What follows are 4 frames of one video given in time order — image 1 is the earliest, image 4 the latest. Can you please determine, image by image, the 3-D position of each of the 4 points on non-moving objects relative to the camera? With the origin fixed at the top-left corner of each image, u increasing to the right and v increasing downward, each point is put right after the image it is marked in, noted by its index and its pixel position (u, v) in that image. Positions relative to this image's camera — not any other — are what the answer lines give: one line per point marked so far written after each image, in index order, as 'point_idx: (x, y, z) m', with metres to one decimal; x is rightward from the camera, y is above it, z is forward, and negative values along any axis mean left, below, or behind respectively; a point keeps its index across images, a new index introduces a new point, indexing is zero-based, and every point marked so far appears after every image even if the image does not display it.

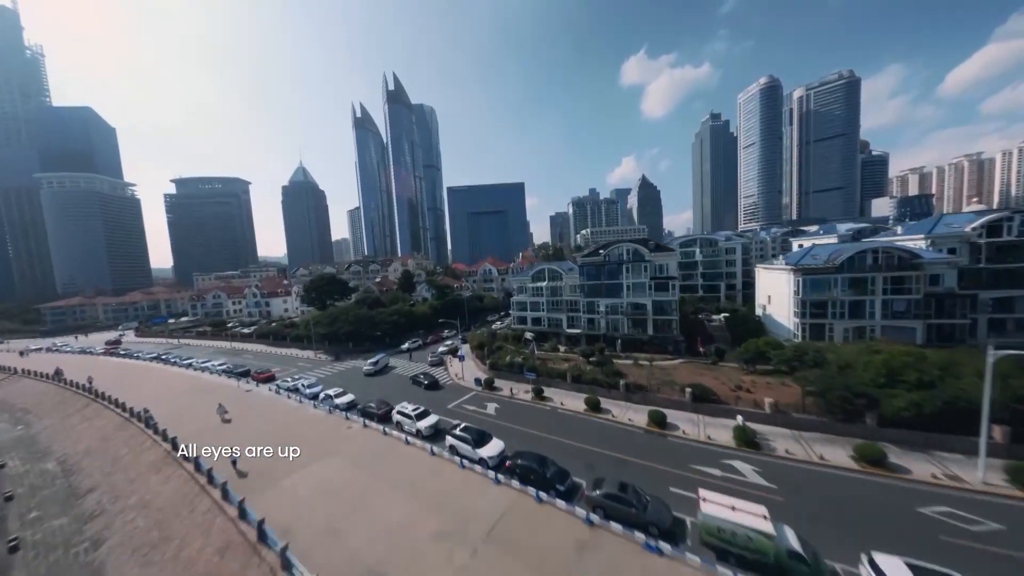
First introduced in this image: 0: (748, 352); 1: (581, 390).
0: (+15.7, -4.2, +19.2) m
1: (+4.1, -6.2, +17.2) m
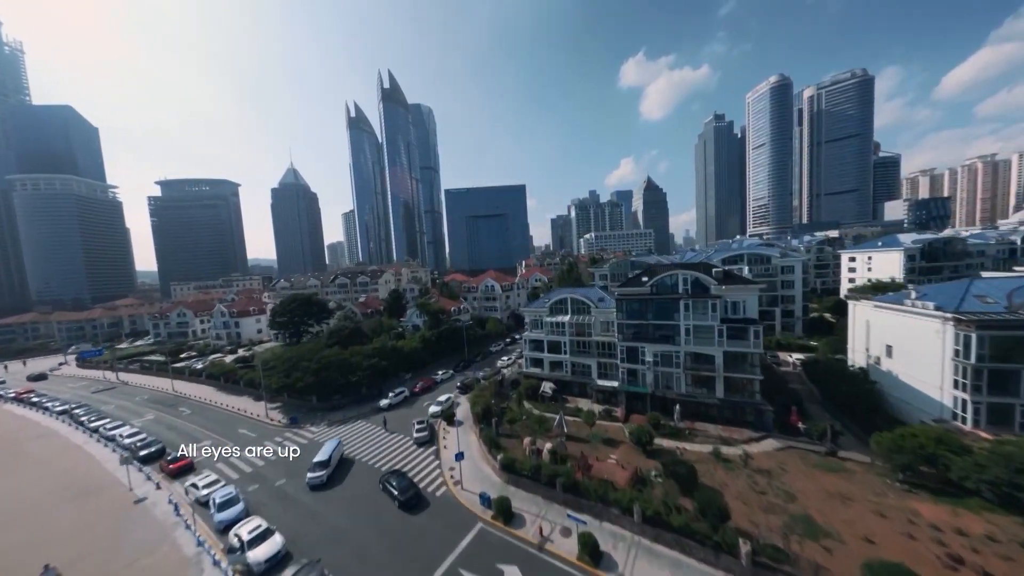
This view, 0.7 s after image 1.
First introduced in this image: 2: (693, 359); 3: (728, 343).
0: (+16.8, -7.0, +12.3) m
1: (+5.3, -9.0, +10.2) m
2: (+11.9, -4.6, +18.9) m
3: (+13.5, -3.4, +18.0) m
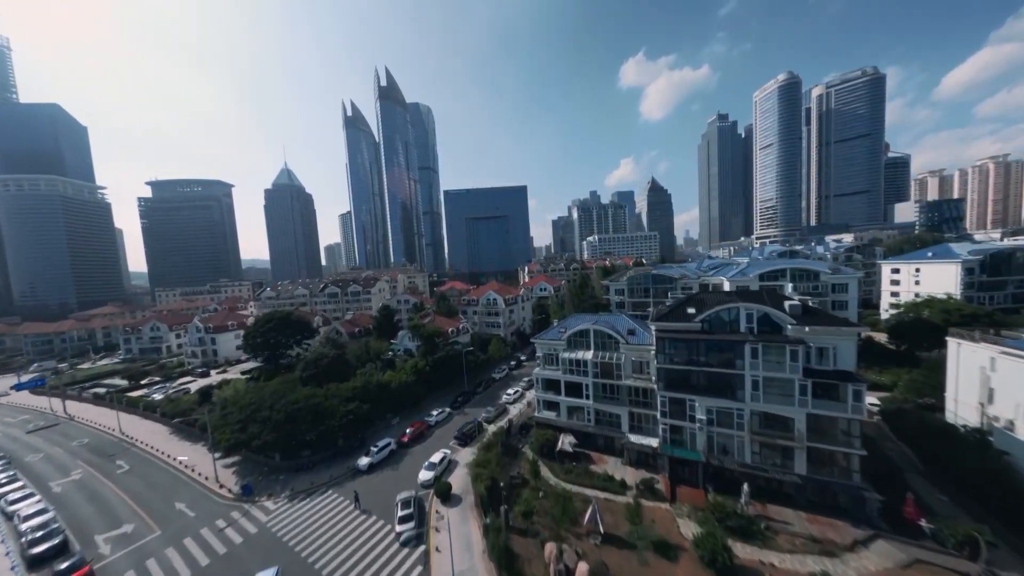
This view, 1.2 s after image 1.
0: (+17.5, -9.0, +7.9) m
1: (+6.0, -11.0, +5.8) m
2: (+12.5, -6.6, +14.4) m
3: (+14.1, -5.4, +13.5) m
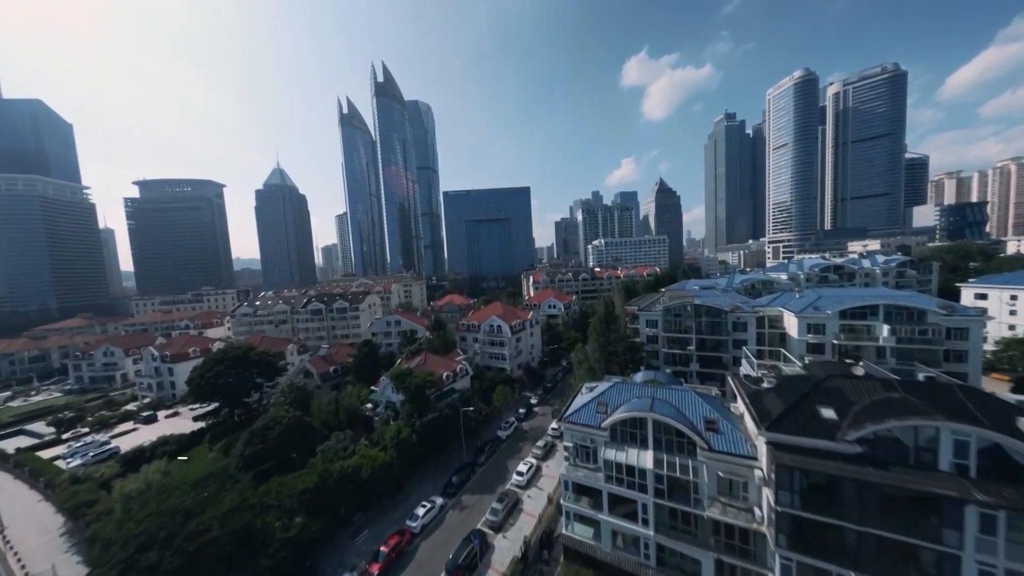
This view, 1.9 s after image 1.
0: (+18.3, -12.2, +1.4) m
1: (+6.8, -14.2, -0.6) m
2: (+13.4, -9.8, +8.0) m
3: (+15.0, -8.6, +7.1) m
